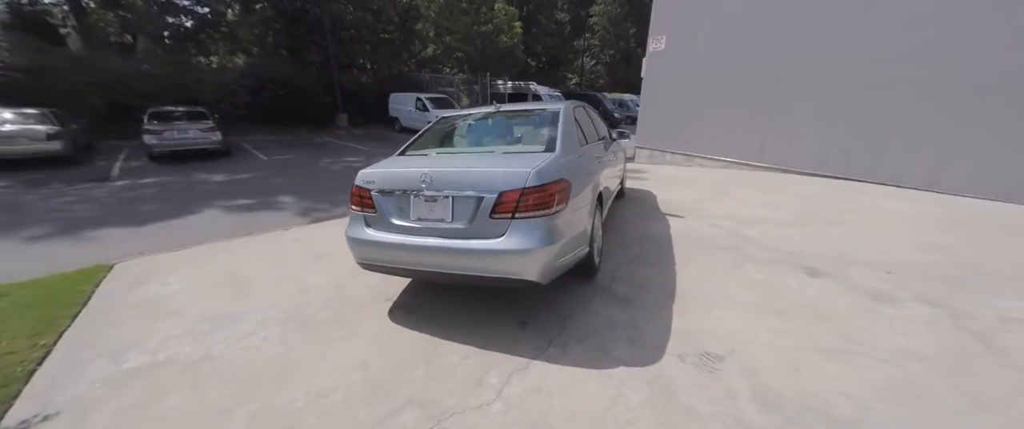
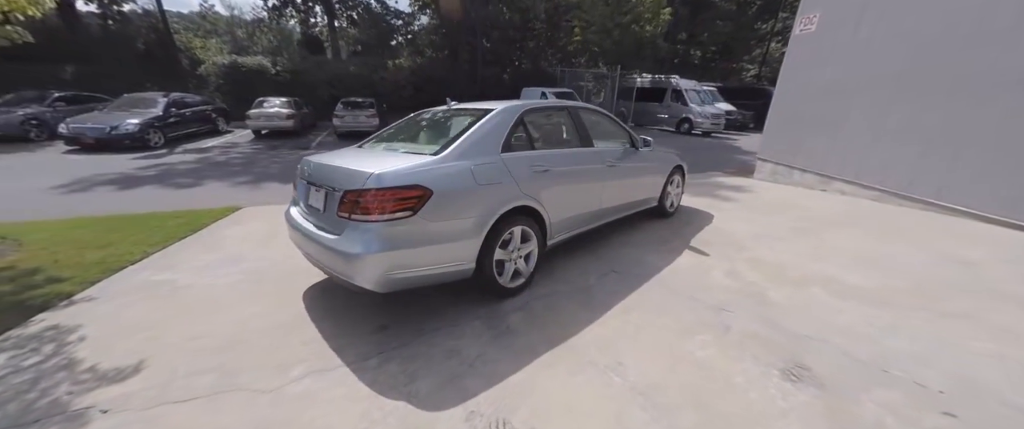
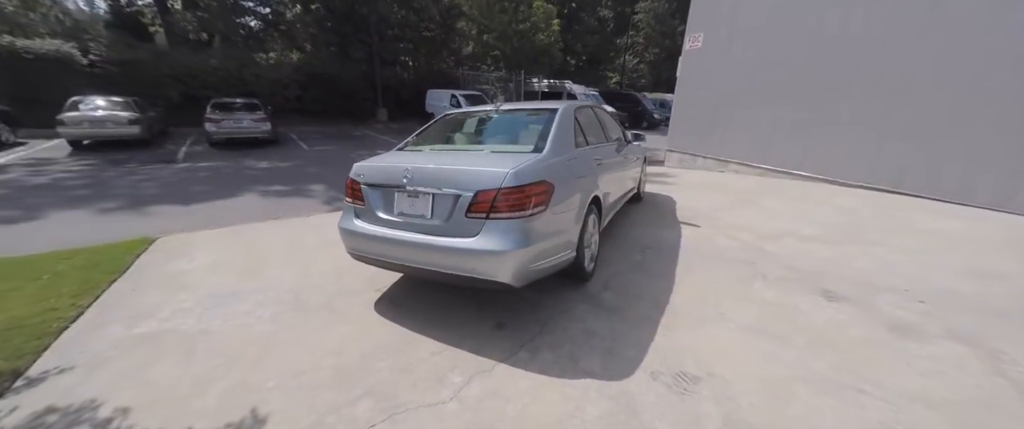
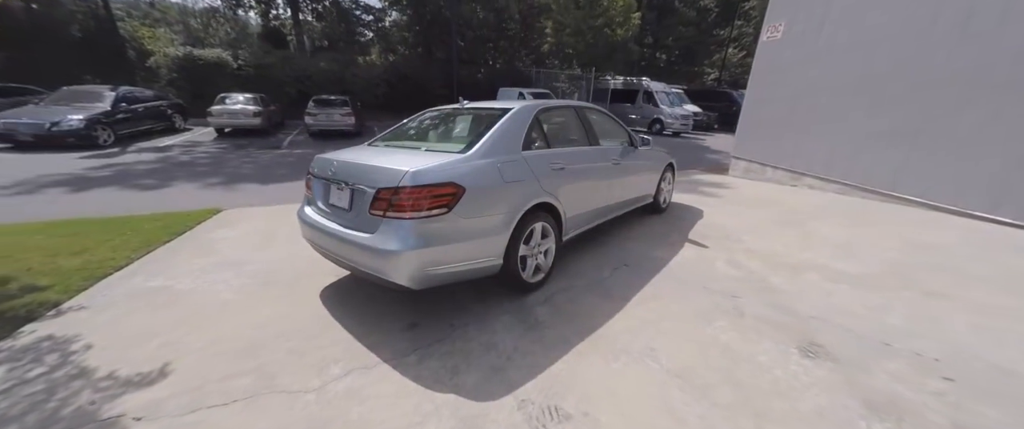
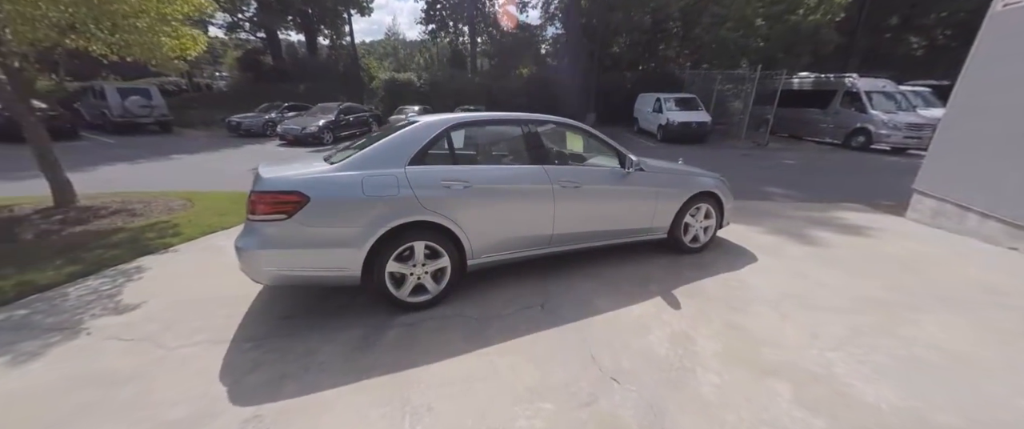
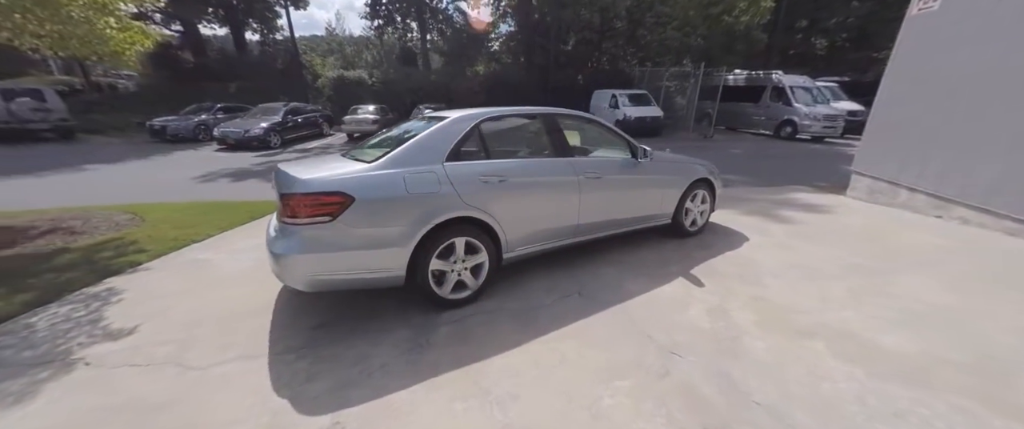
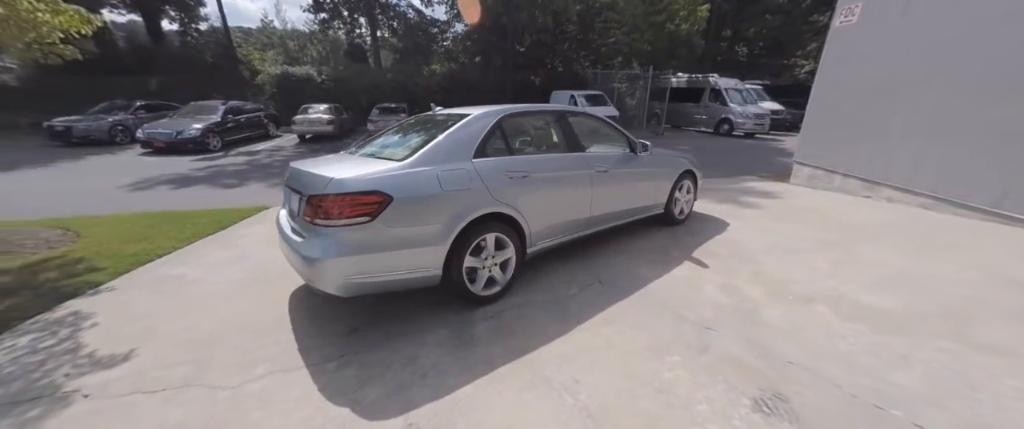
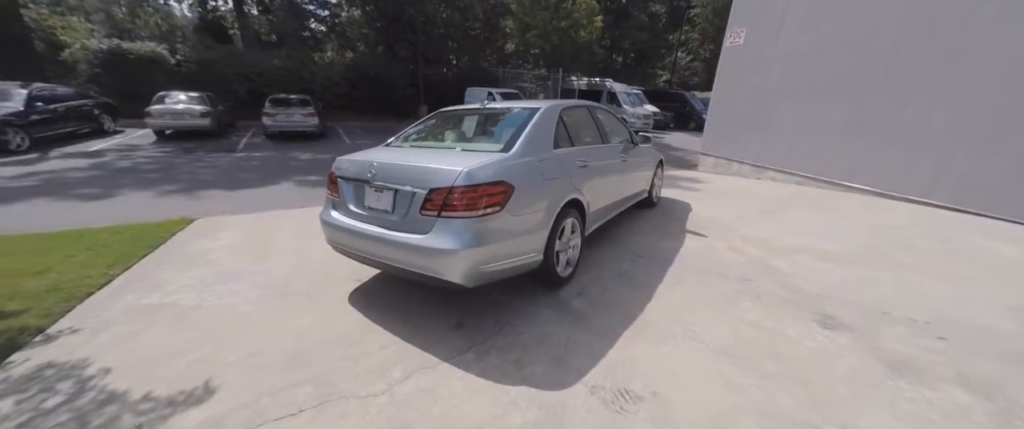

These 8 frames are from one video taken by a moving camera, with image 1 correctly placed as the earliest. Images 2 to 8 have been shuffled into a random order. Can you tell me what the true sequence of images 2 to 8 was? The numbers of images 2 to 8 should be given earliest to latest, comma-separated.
3, 8, 4, 2, 7, 6, 5
